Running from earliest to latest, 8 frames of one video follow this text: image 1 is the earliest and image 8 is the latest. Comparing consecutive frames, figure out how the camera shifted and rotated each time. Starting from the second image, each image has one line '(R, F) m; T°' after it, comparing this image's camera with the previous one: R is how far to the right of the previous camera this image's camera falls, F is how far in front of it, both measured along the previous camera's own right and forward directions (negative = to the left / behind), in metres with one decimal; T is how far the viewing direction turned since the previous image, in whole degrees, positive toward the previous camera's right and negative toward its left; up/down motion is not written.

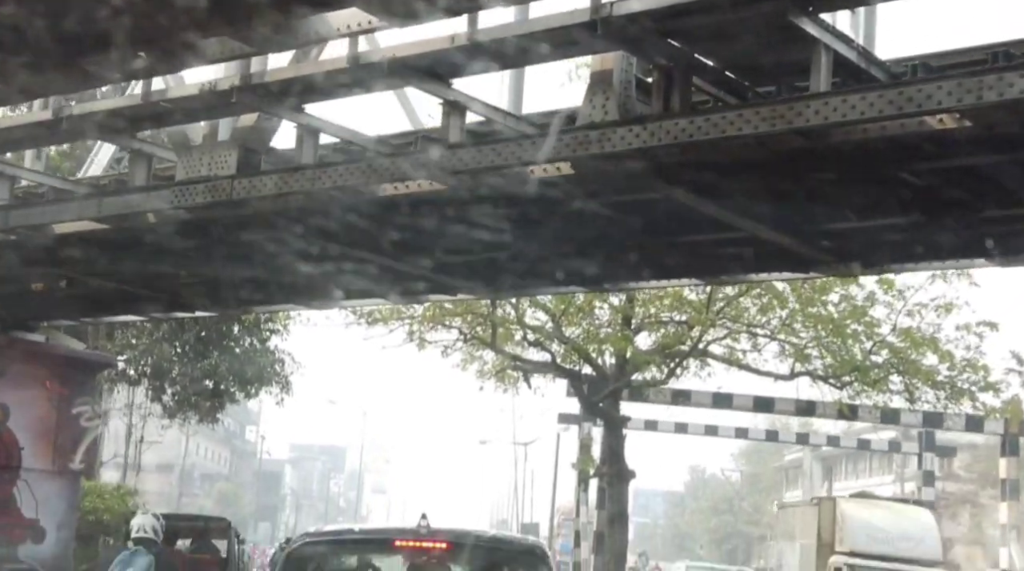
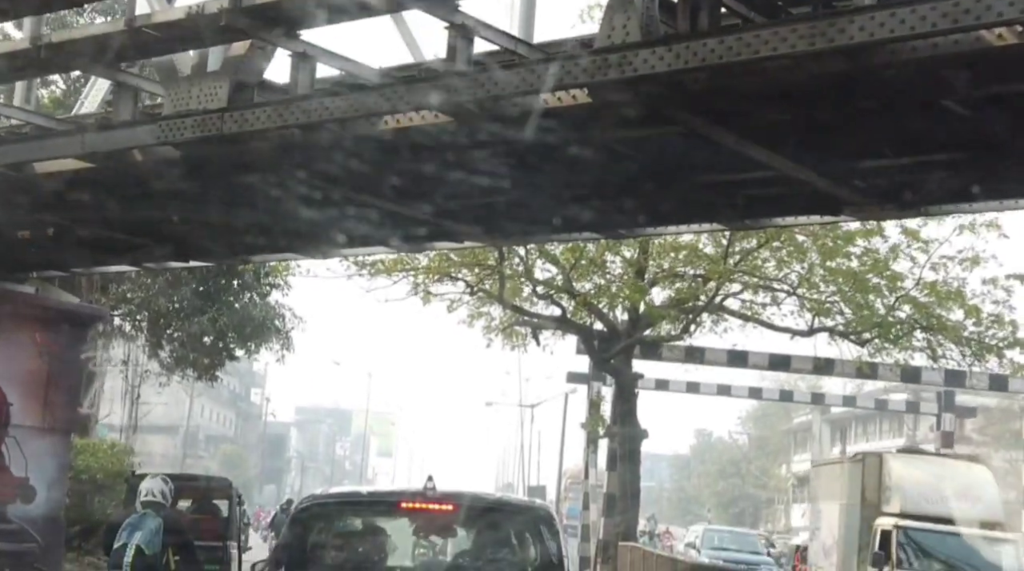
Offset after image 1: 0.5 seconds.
(0.0, +0.8) m; 0°
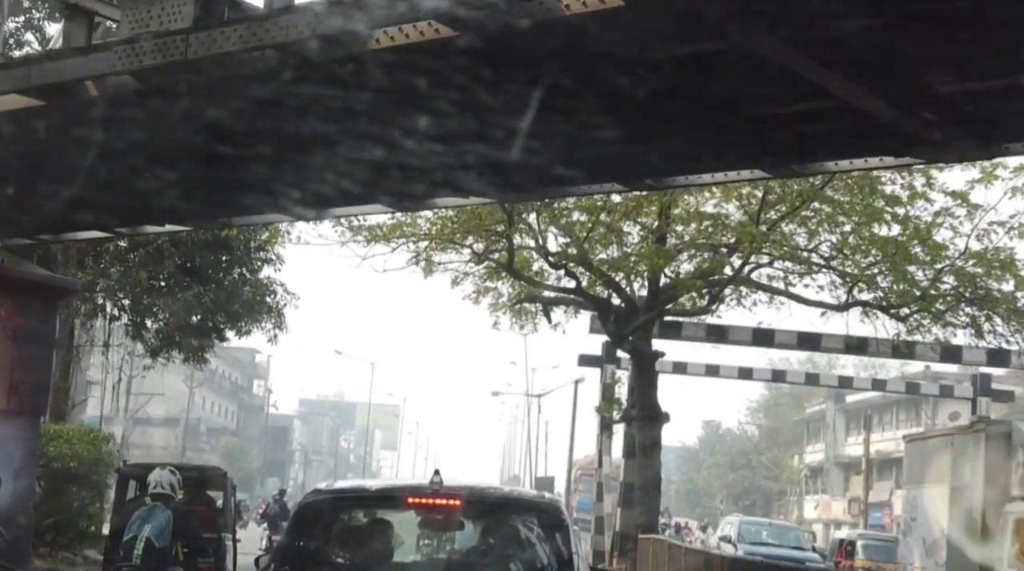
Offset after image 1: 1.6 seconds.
(-0.1, +1.7) m; 0°
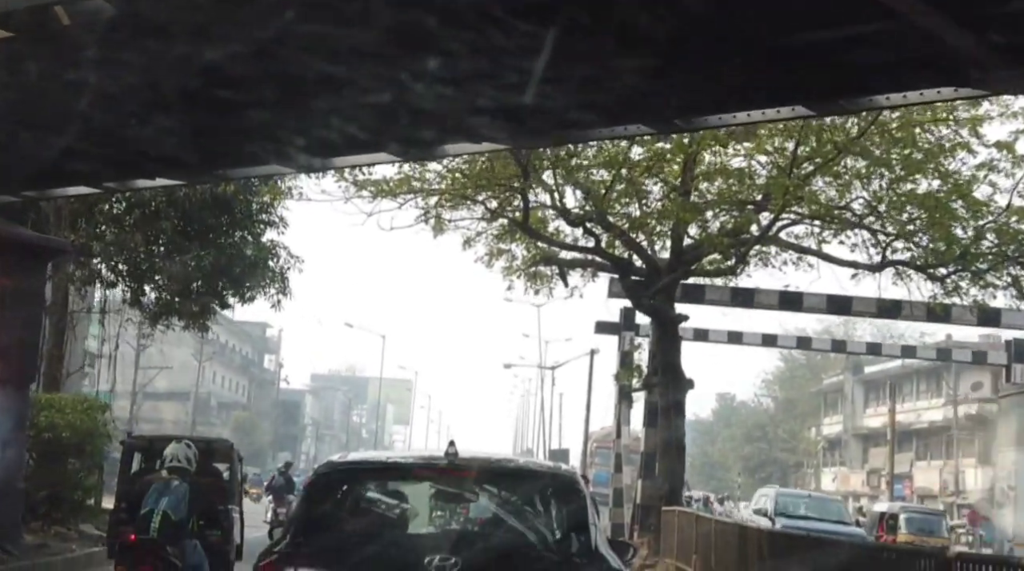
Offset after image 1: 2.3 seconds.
(-0.1, +1.0) m; 0°
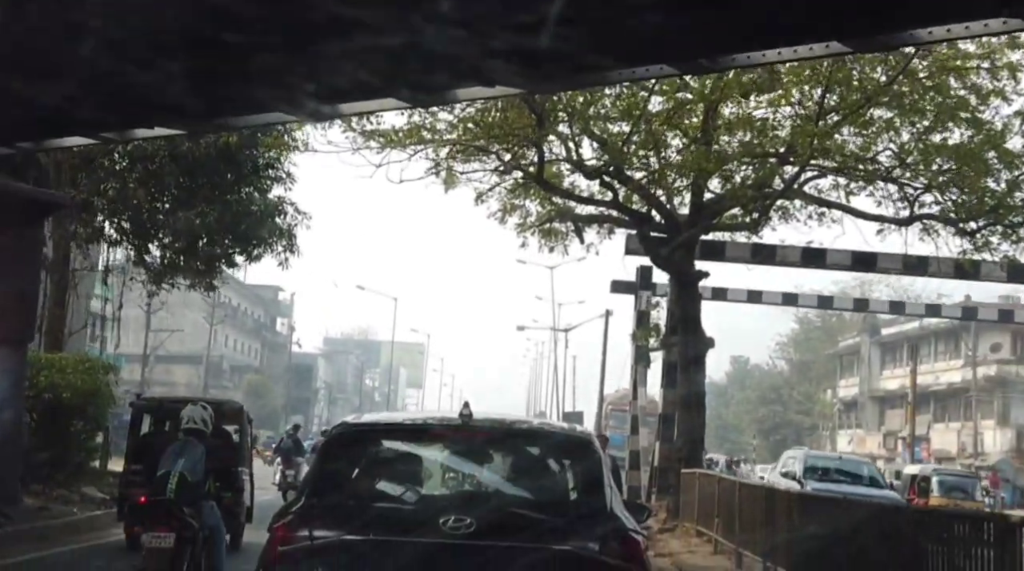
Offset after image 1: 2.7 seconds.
(0.0, +0.6) m; -1°
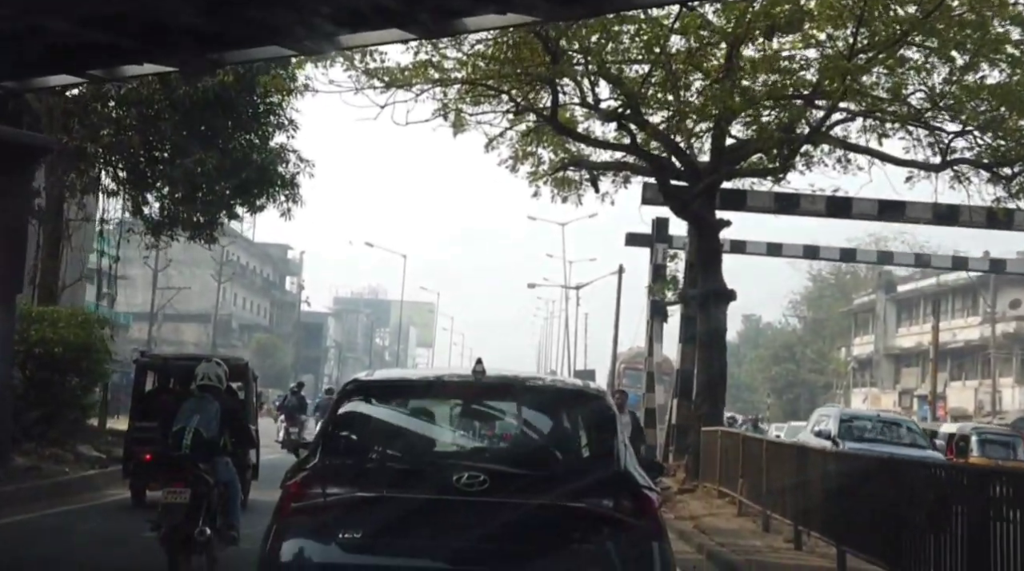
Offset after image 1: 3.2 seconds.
(0.0, +0.8) m; 0°
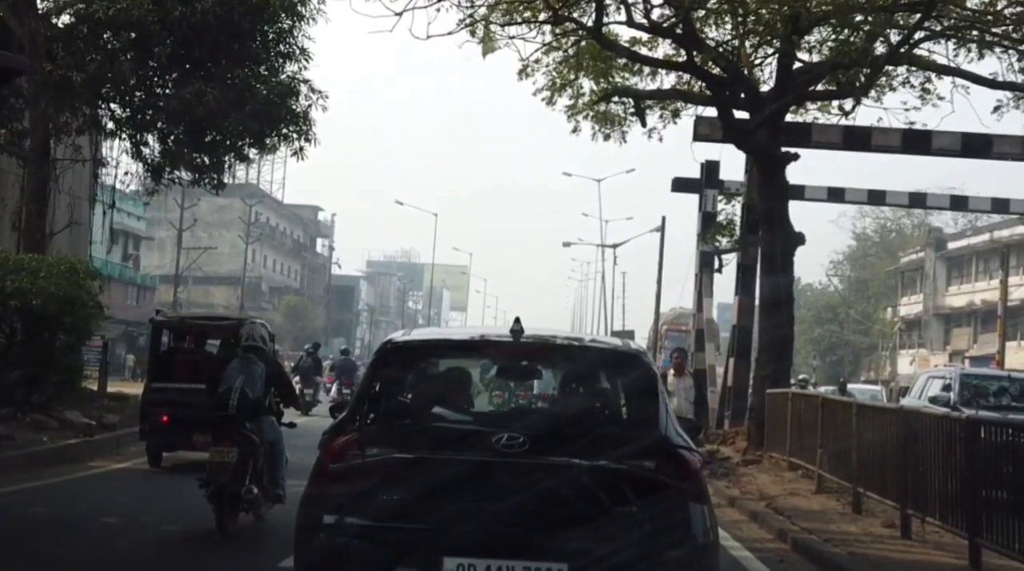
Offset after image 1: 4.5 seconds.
(-0.1, +2.0) m; -1°
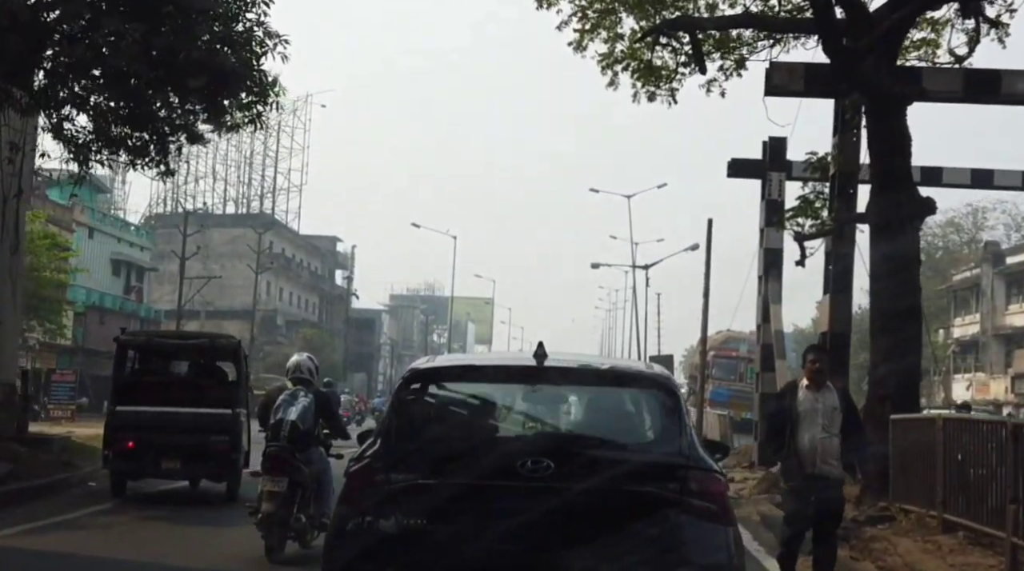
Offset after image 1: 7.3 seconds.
(0.0, +4.1) m; -1°
